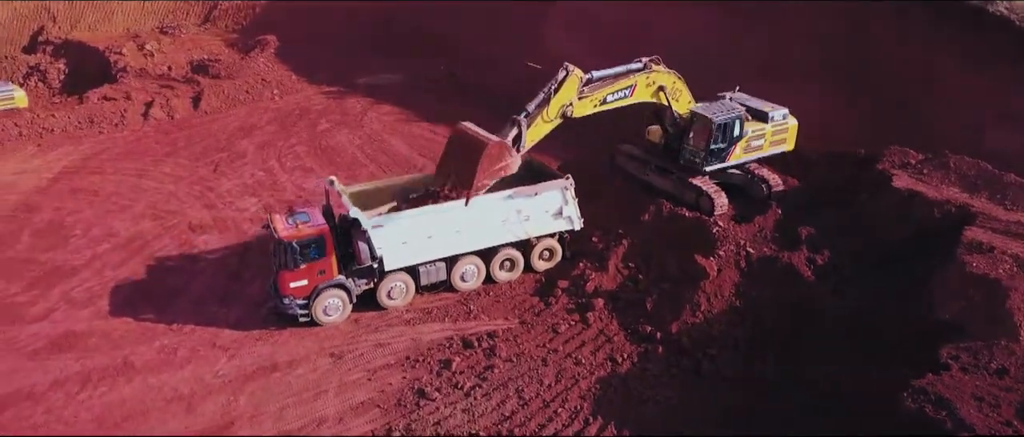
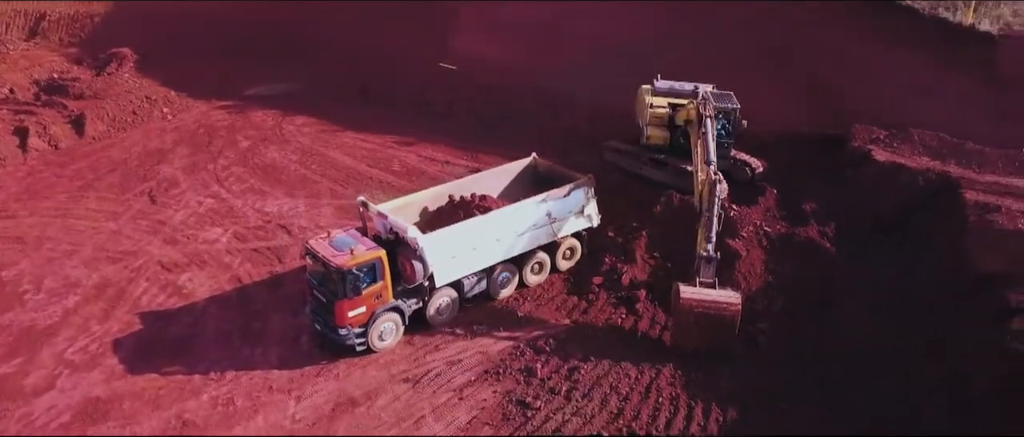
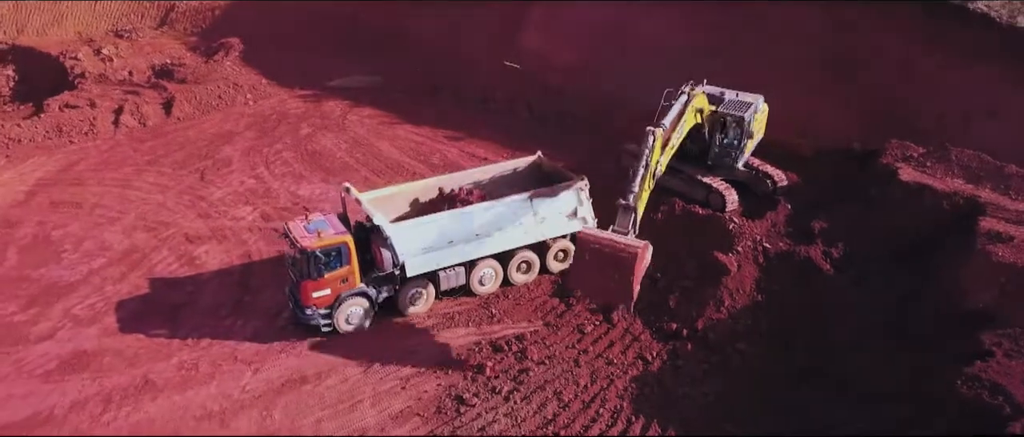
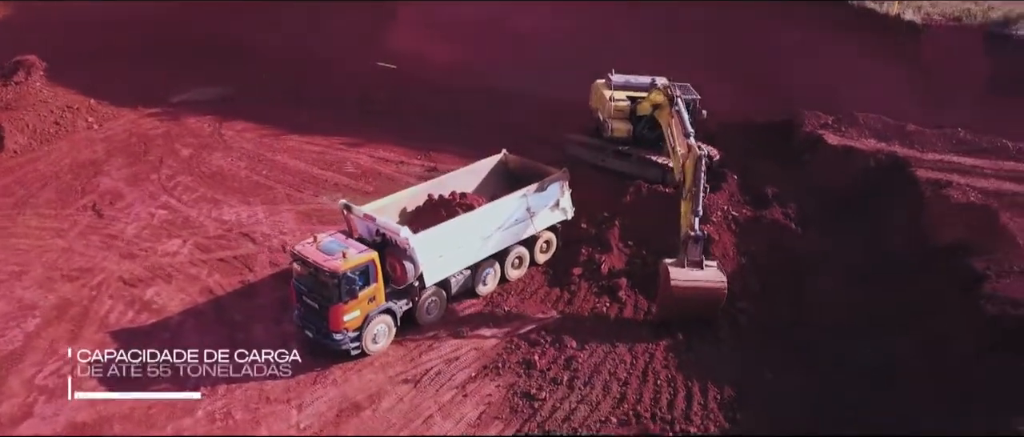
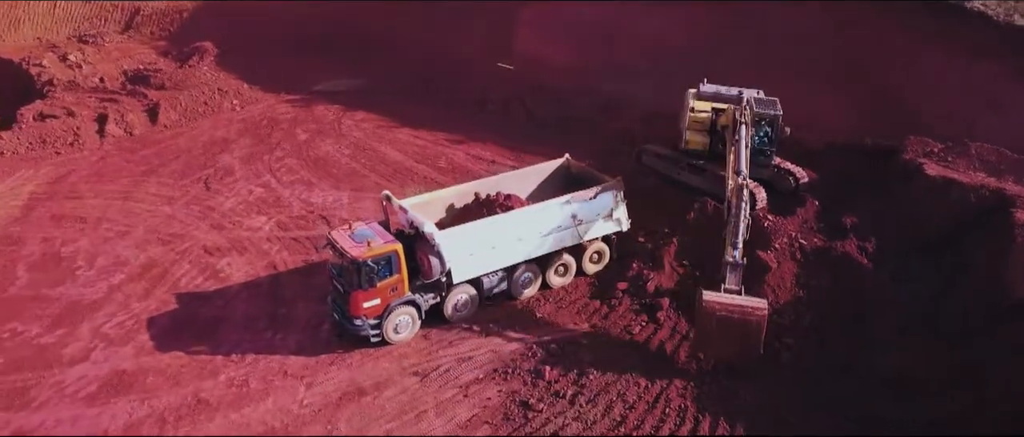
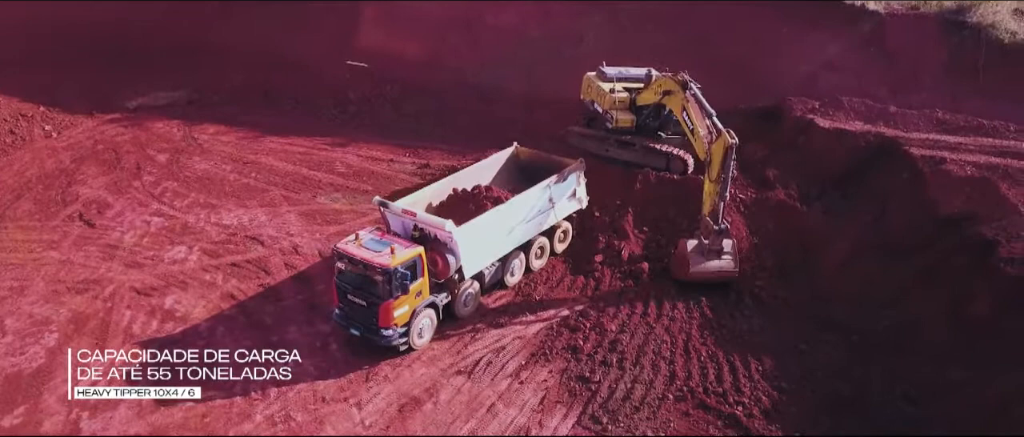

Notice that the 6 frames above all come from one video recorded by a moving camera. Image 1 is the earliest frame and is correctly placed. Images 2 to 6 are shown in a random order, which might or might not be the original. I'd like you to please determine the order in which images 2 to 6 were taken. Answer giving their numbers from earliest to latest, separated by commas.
3, 5, 2, 4, 6
